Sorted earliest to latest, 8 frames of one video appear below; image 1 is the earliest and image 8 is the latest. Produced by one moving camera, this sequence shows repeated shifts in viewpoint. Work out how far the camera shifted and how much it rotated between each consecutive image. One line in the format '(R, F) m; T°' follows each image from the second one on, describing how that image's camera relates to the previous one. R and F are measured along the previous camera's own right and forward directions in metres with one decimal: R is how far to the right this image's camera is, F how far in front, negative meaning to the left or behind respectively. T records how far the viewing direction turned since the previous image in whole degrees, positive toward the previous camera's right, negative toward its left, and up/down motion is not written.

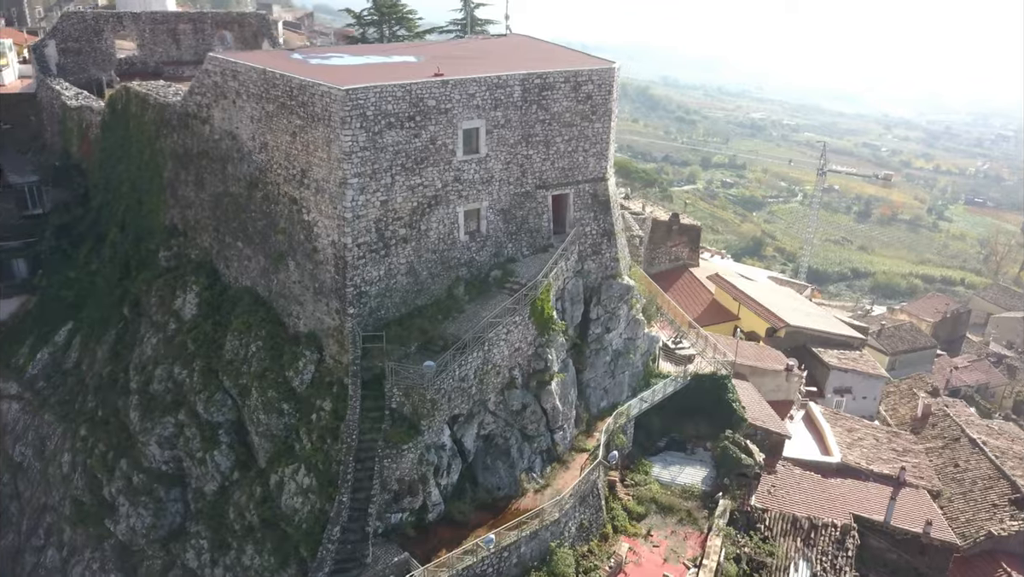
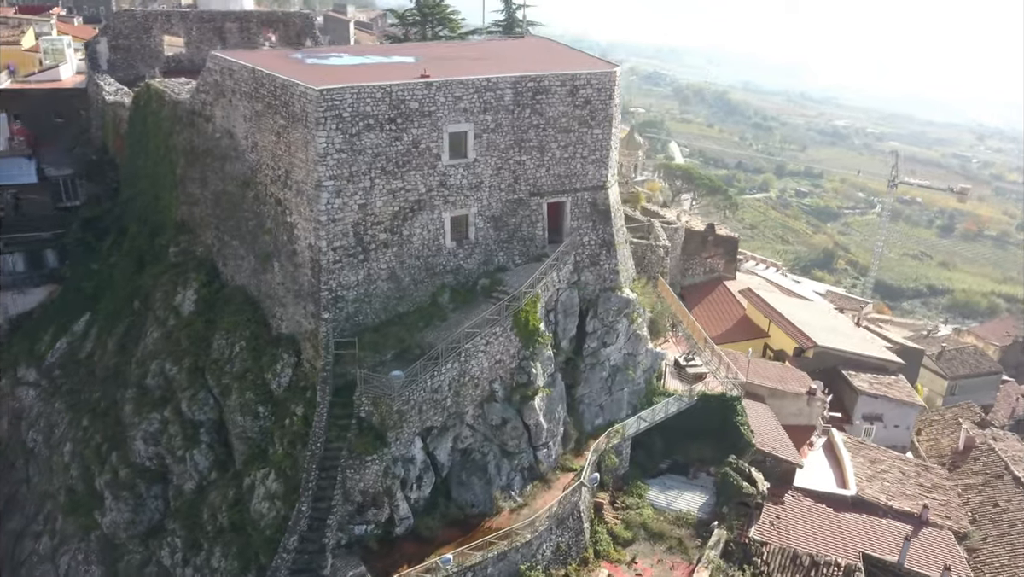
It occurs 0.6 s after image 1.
(+1.8, +0.7) m; -5°
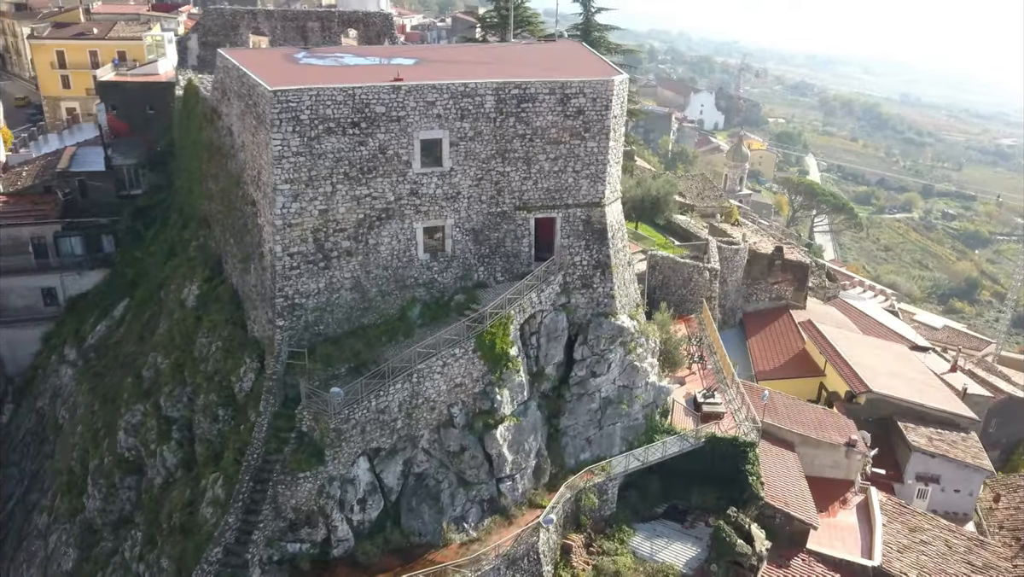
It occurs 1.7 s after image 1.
(+3.1, +1.4) m; -9°
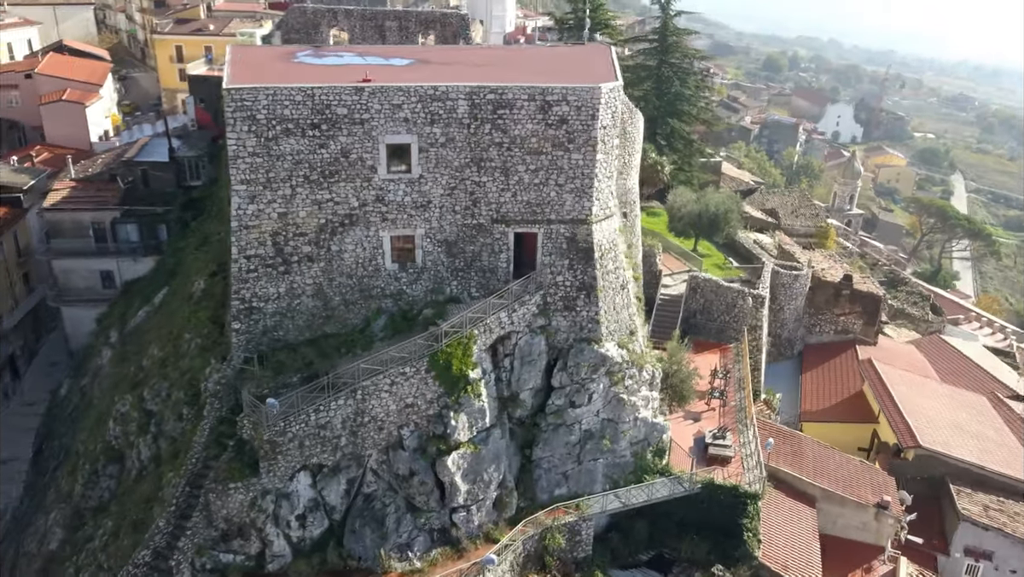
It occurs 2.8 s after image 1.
(+3.0, +1.3) m; -9°
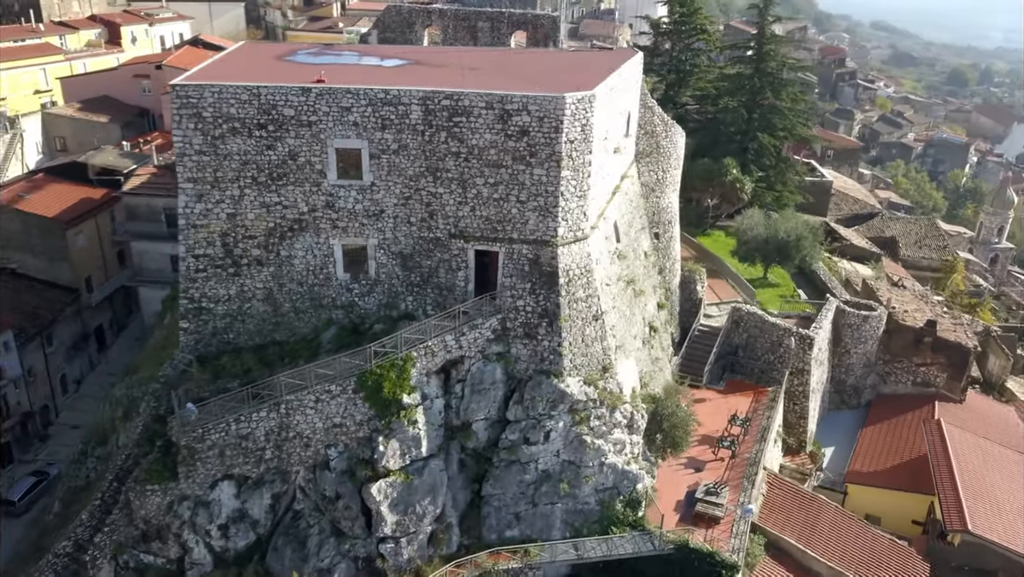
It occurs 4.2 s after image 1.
(+3.5, +1.6) m; -10°
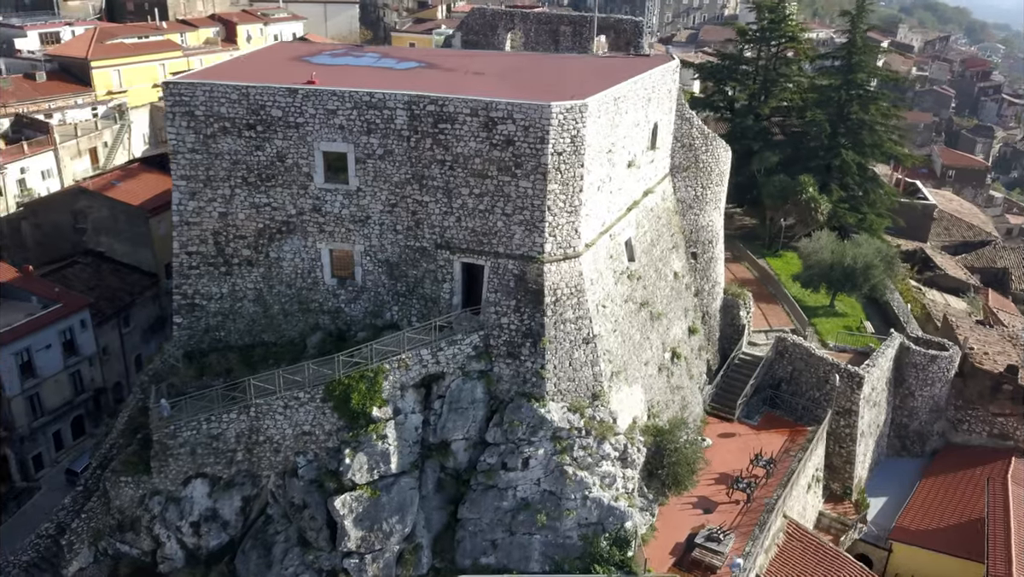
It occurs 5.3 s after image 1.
(+2.2, +0.9) m; -8°
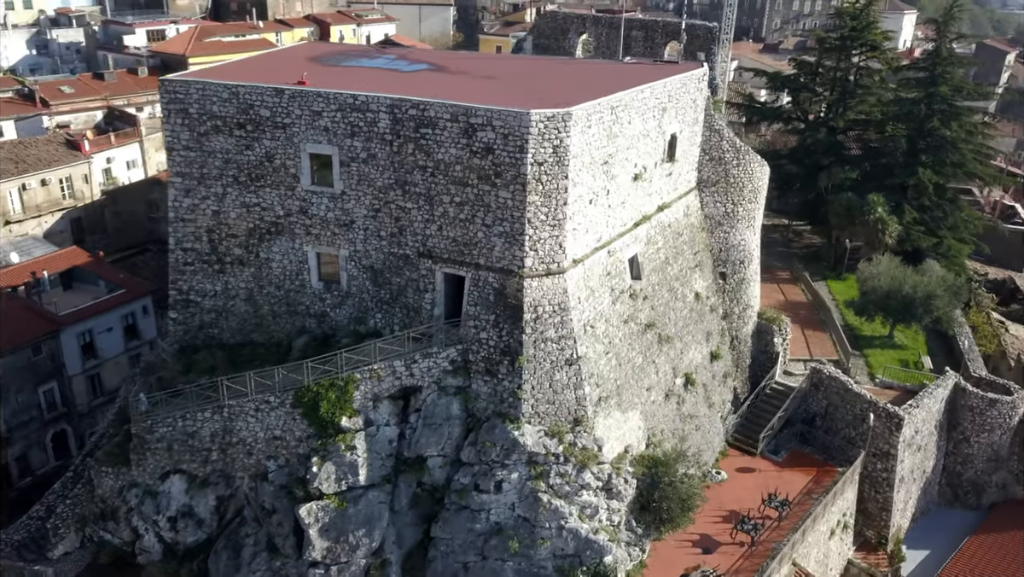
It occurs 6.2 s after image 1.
(+1.9, +0.8) m; -7°
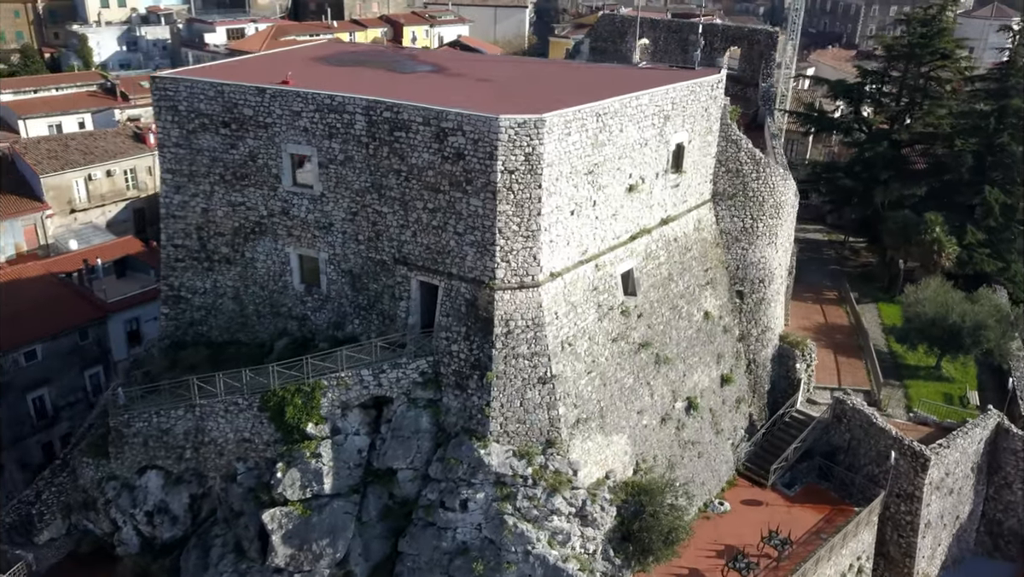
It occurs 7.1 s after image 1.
(+1.7, +0.7) m; -6°
